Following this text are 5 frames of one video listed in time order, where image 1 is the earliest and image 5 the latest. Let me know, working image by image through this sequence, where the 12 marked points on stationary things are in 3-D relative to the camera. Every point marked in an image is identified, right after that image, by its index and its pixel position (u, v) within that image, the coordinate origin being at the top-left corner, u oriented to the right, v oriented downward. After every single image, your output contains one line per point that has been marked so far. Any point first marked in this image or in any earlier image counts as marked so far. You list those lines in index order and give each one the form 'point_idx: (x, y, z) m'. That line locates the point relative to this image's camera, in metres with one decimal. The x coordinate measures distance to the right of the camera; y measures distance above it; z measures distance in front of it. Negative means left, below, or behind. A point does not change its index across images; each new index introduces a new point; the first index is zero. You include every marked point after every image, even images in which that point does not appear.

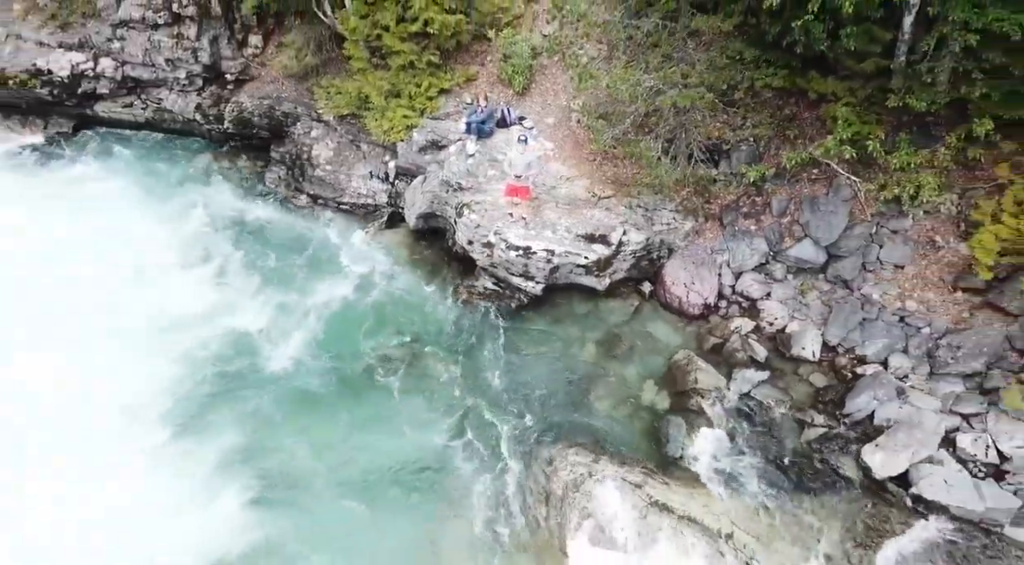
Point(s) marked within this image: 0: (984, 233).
0: (+5.5, +0.5, +7.6) m
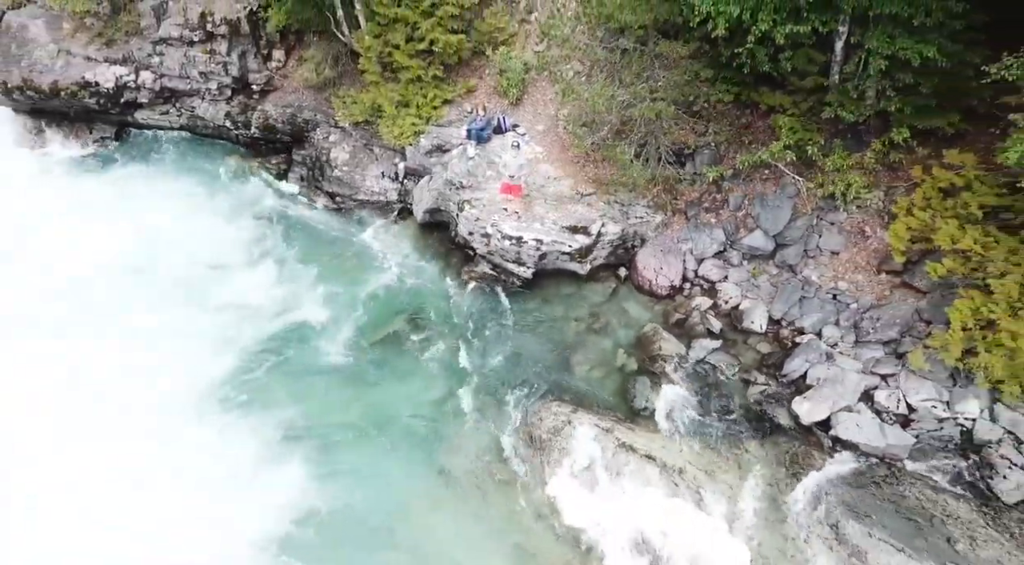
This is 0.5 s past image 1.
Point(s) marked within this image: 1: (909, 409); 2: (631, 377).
0: (+5.4, +0.8, +9.2) m
1: (+5.2, -1.7, +8.5) m
2: (+1.7, -1.4, +9.7) m
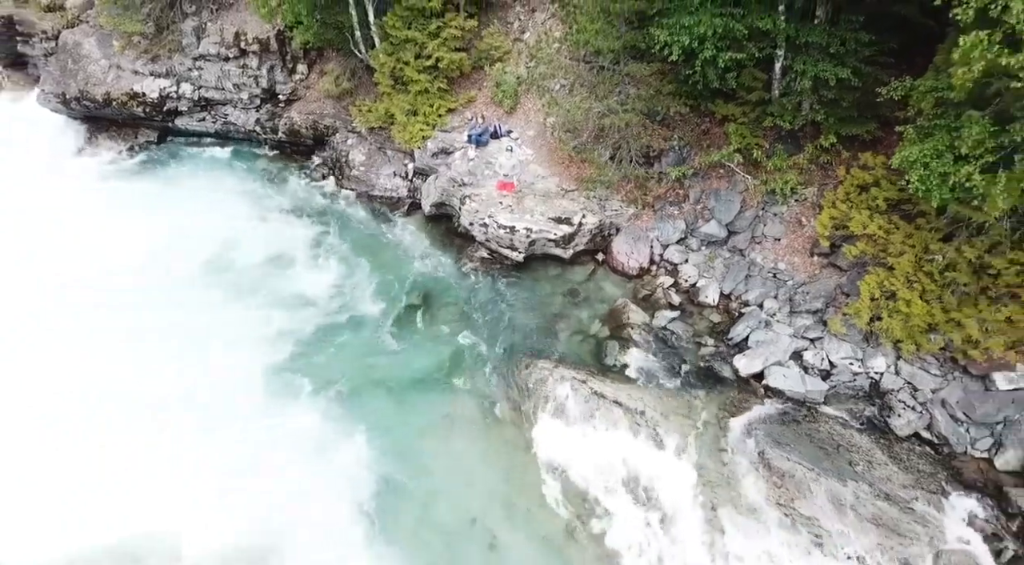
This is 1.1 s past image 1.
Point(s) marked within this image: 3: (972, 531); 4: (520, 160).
0: (+5.3, +1.1, +11.2) m
1: (+5.0, -1.4, +10.5) m
2: (+1.6, -1.0, +11.7) m
3: (+6.0, -3.3, +8.9) m
4: (+0.2, +2.5, +13.8) m
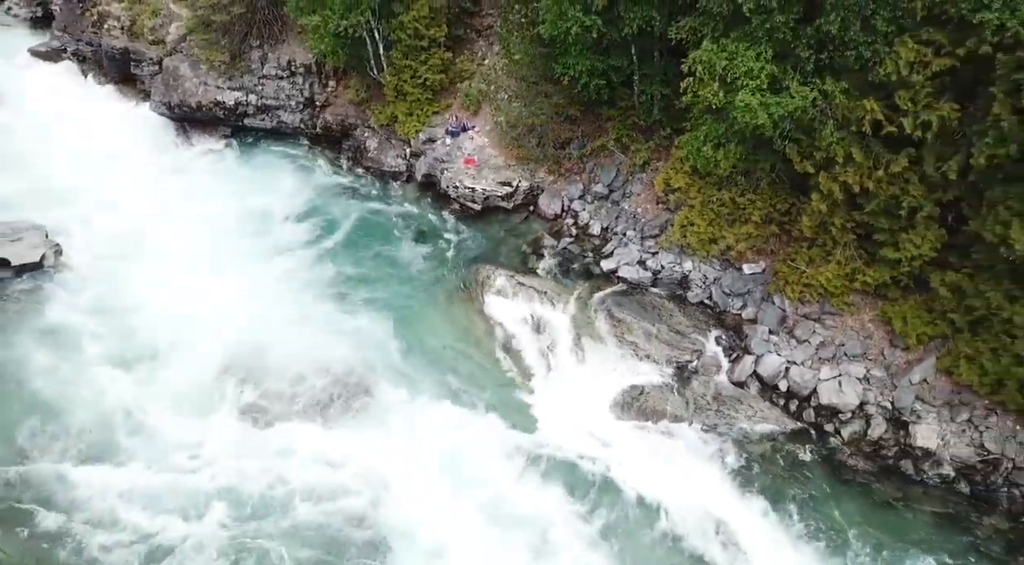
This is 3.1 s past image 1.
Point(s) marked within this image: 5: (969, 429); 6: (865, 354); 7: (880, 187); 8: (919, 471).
0: (+4.2, +2.9, +18.6) m
1: (+3.9, +0.4, +17.9) m
2: (+0.4, +0.7, +19.1) m
3: (+4.9, -1.5, +16.3) m
4: (-1.0, +4.3, +21.1) m
5: (+9.4, -3.0, +13.7) m
6: (+8.0, -1.6, +15.1) m
7: (+7.8, +2.0, +14.2) m
8: (+8.4, -3.8, +13.9) m
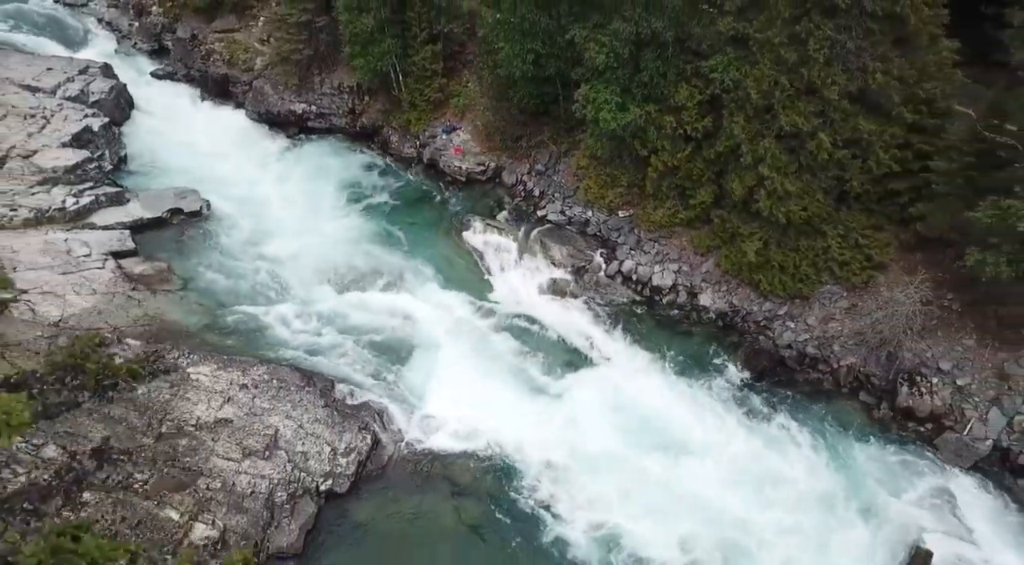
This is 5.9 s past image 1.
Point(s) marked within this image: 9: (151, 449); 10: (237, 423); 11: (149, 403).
0: (+2.9, +5.5, +30.3) m
1: (+2.6, +3.0, +29.7) m
2: (-0.8, +3.3, +30.8) m
3: (+3.7, +1.0, +28.1) m
4: (-2.3, +6.9, +32.8) m
5: (+8.1, -0.4, +25.5) m
6: (+6.7, +1.0, +26.9) m
7: (+6.5, +4.6, +25.9) m
8: (+7.1, -1.3, +25.7) m
9: (-9.9, -4.6, +18.6) m
10: (-8.0, -4.1, +19.6) m
11: (-10.5, -3.5, +19.6) m
